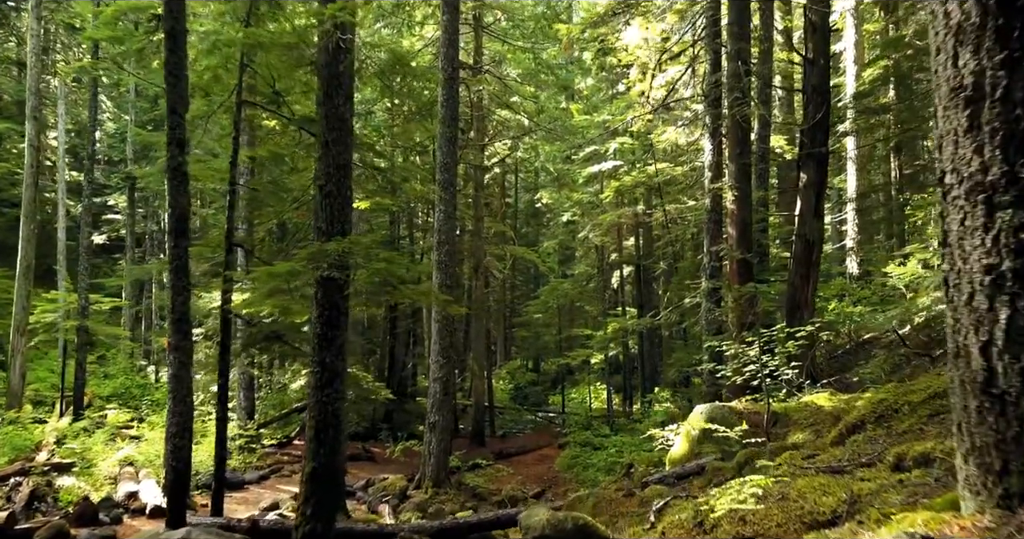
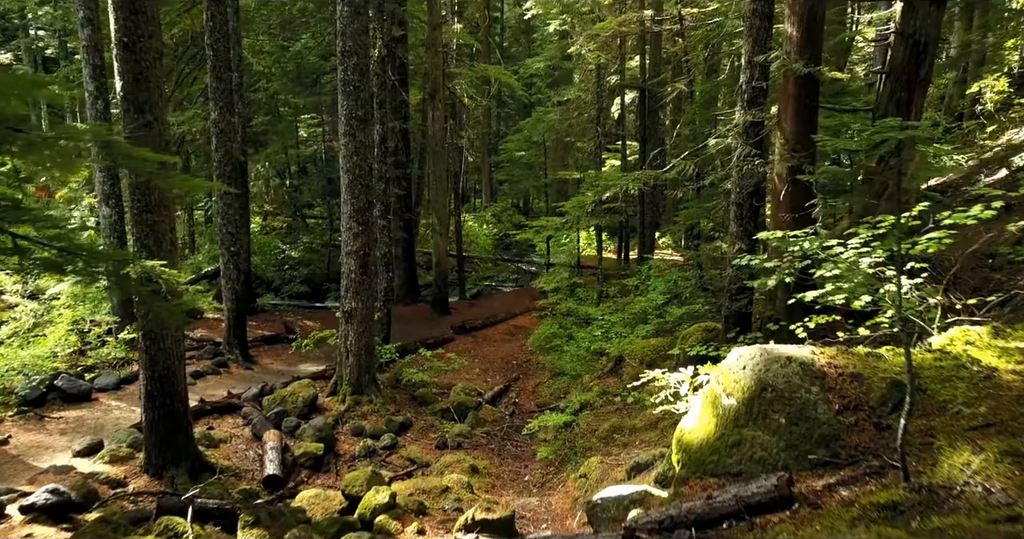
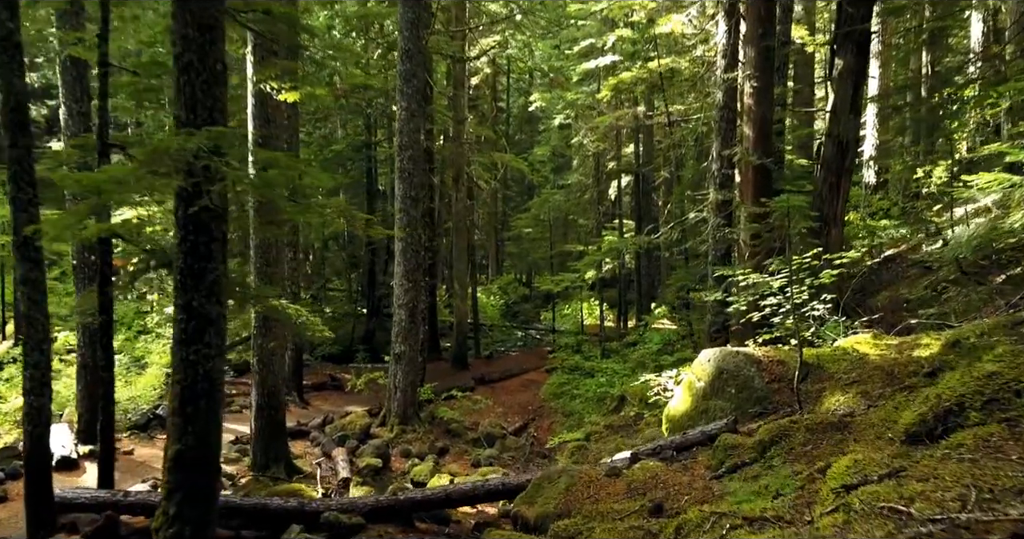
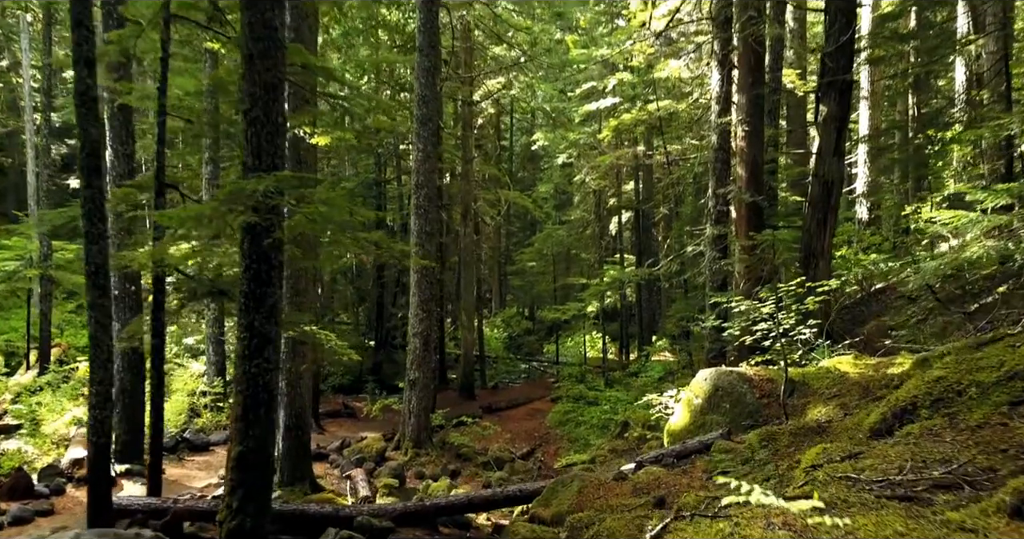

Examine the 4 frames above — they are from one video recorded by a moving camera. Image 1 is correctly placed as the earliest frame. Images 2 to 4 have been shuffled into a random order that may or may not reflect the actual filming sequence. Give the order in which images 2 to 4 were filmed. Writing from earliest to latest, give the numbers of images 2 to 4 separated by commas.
4, 3, 2
